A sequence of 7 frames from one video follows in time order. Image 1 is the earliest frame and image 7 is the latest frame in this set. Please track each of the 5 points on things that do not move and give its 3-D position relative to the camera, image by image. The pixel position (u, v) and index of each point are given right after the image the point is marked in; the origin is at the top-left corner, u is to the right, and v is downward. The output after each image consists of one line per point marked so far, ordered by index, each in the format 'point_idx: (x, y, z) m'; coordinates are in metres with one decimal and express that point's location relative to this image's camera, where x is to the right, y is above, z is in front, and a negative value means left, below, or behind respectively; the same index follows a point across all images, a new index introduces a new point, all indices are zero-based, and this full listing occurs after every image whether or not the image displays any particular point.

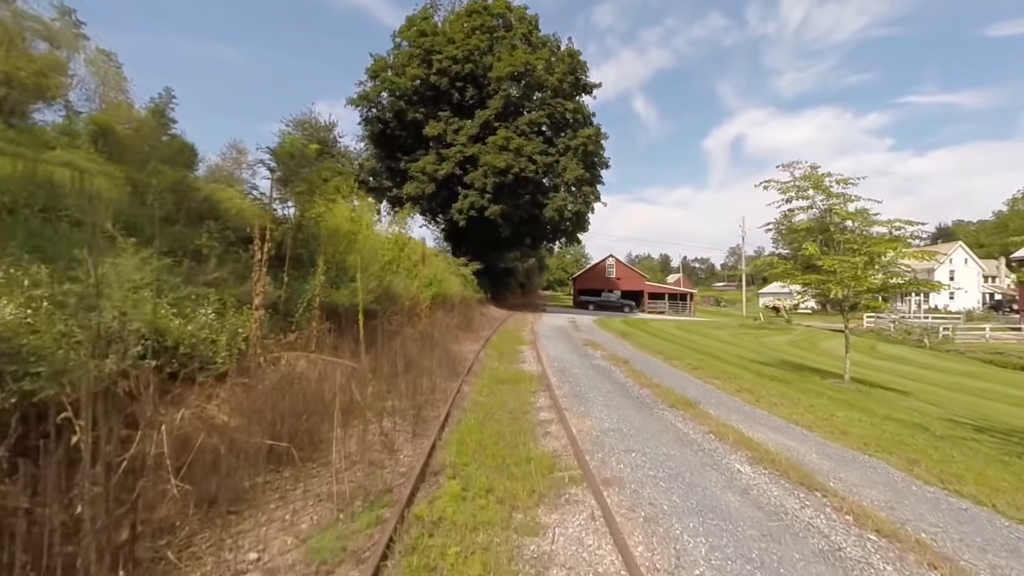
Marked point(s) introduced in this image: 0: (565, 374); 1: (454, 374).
0: (+1.5, -2.4, +14.0) m
1: (-1.6, -2.3, +13.3) m
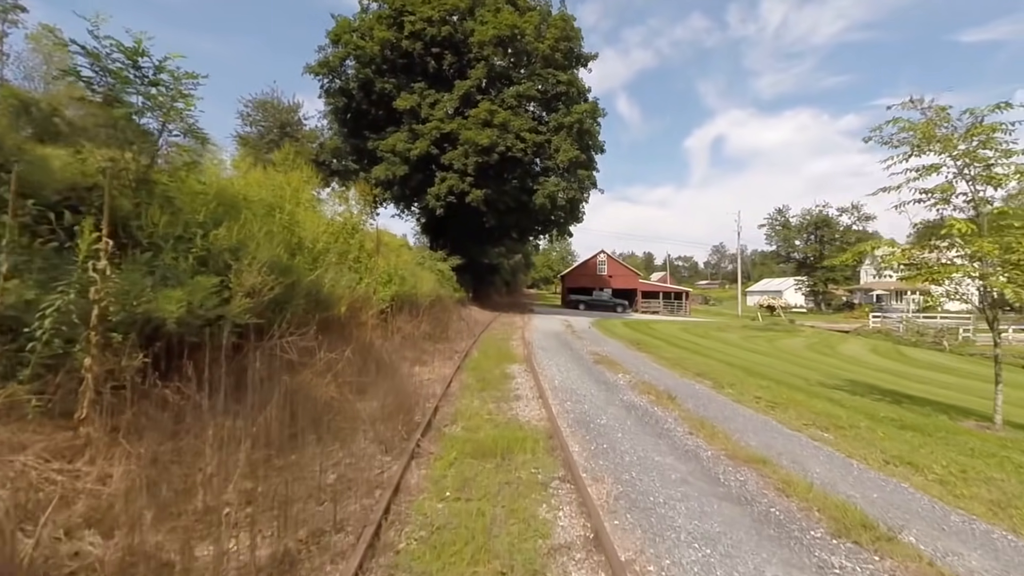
0: (+1.3, -2.4, +8.6) m
1: (-1.8, -2.3, +7.8) m
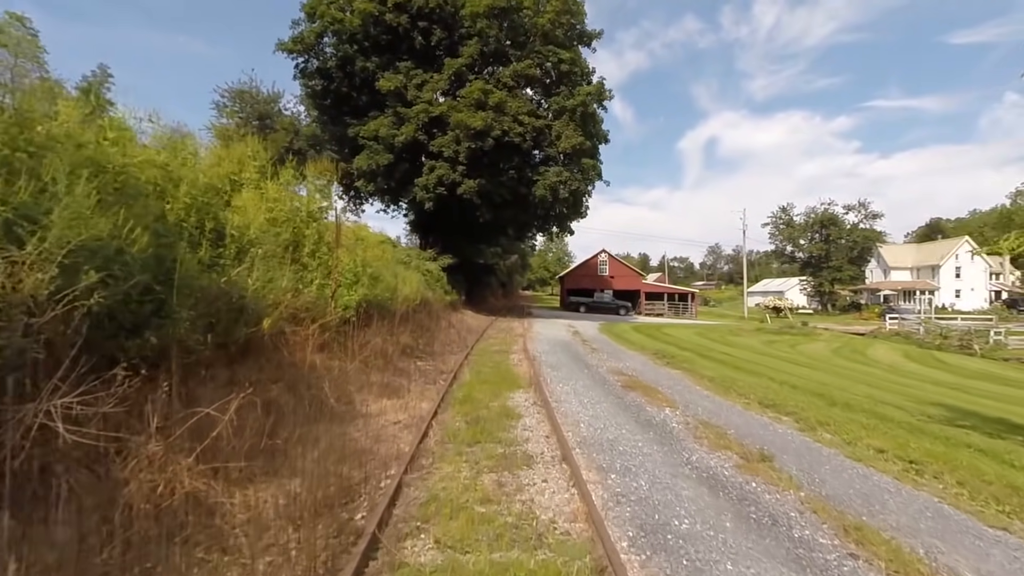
0: (+1.5, -2.4, +5.0) m
1: (-1.7, -2.3, +4.1) m
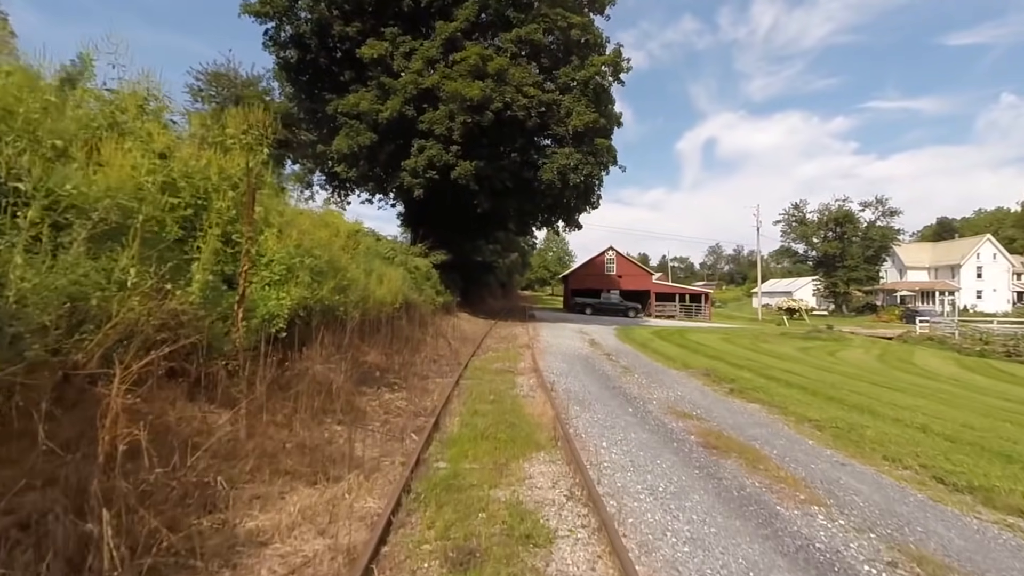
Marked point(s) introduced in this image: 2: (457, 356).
0: (+1.7, -2.4, +0.8) m
1: (-1.4, -2.3, -0.1) m
2: (-1.7, -2.1, +14.9) m
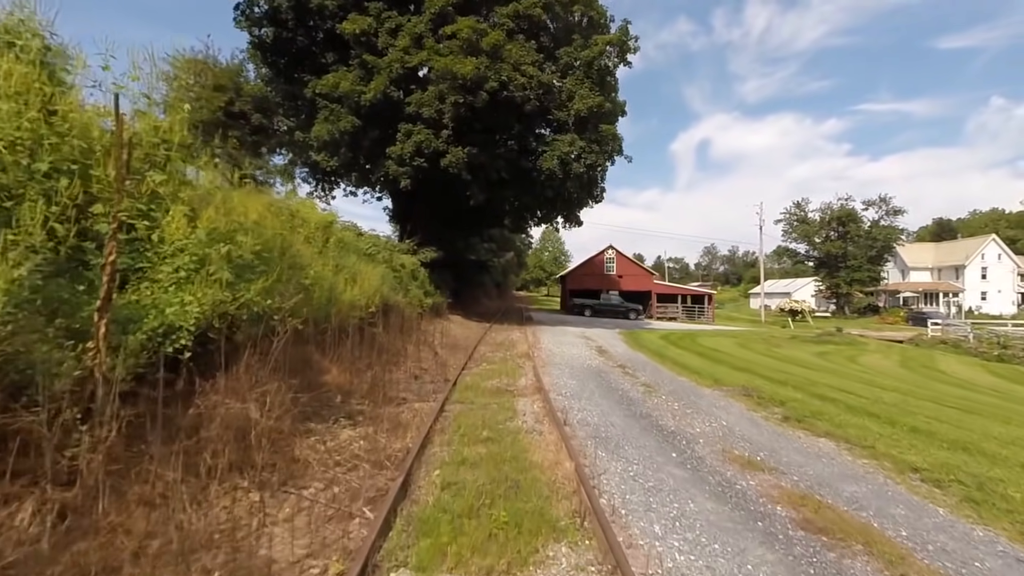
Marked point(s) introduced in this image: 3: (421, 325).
0: (+1.8, -2.4, -1.6) m
1: (-1.3, -2.3, -2.5) m
2: (-1.7, -2.1, +12.5) m
3: (-3.4, -1.4, +18.1) m
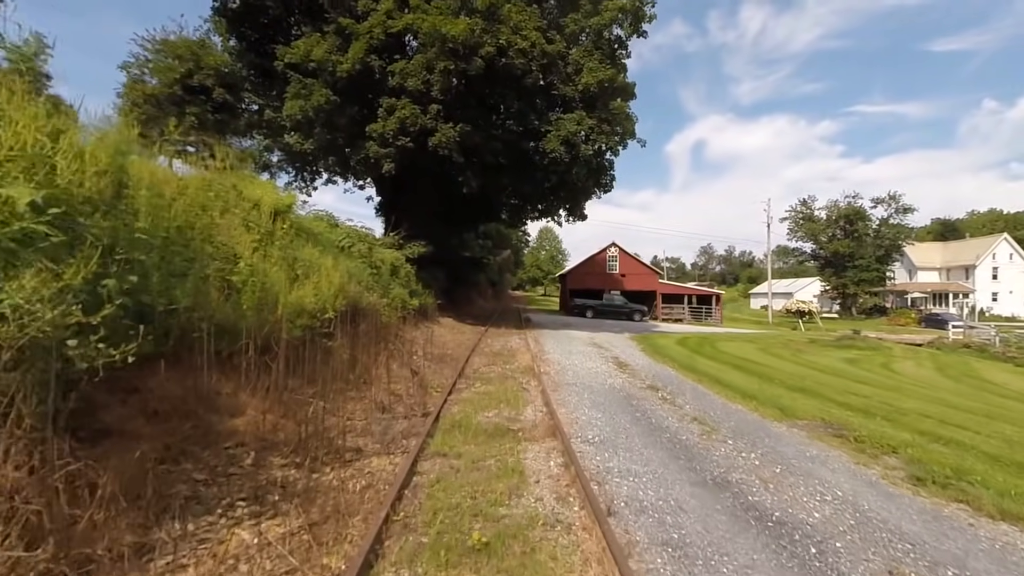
0: (+2.0, -2.4, -4.6) m
1: (-1.1, -2.3, -5.5) m
2: (-1.7, -2.1, +9.5) m
3: (-3.4, -1.4, +15.1) m
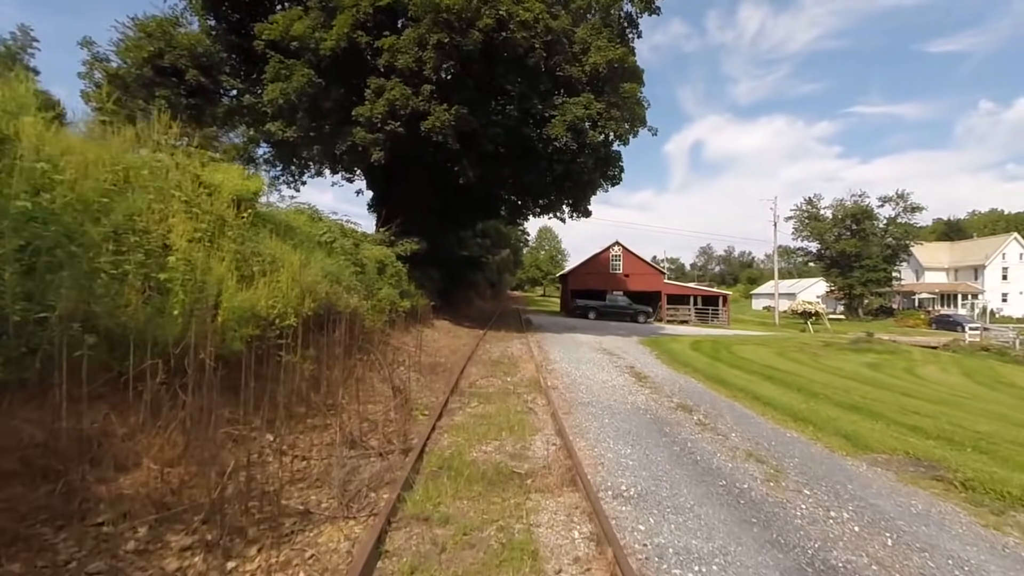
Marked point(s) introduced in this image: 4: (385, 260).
0: (+2.1, -2.4, -6.4) m
1: (-1.0, -2.3, -7.3) m
2: (-1.7, -2.1, +7.7) m
3: (-3.4, -1.4, +13.3) m
4: (-4.6, +1.1, +17.4) m
